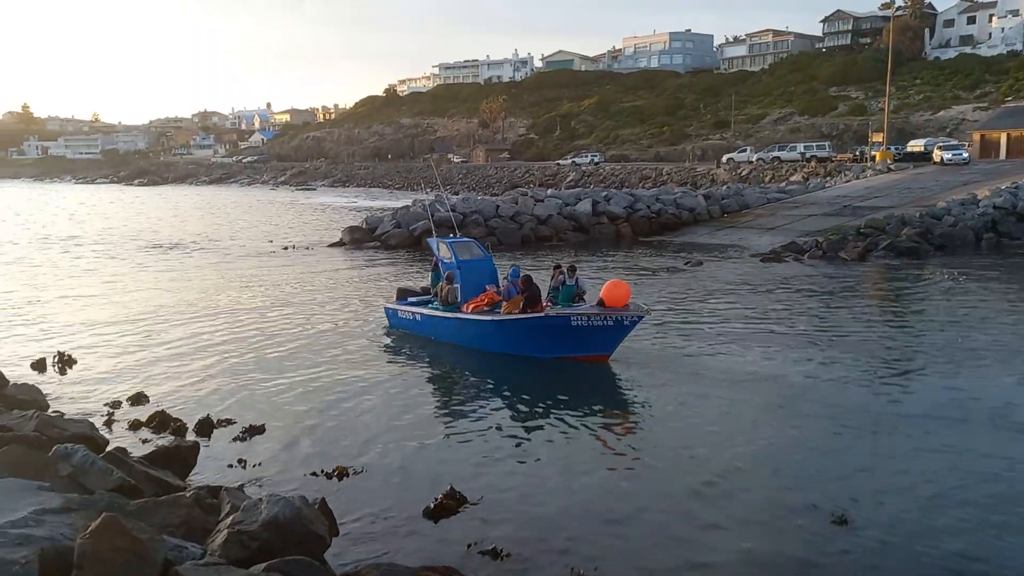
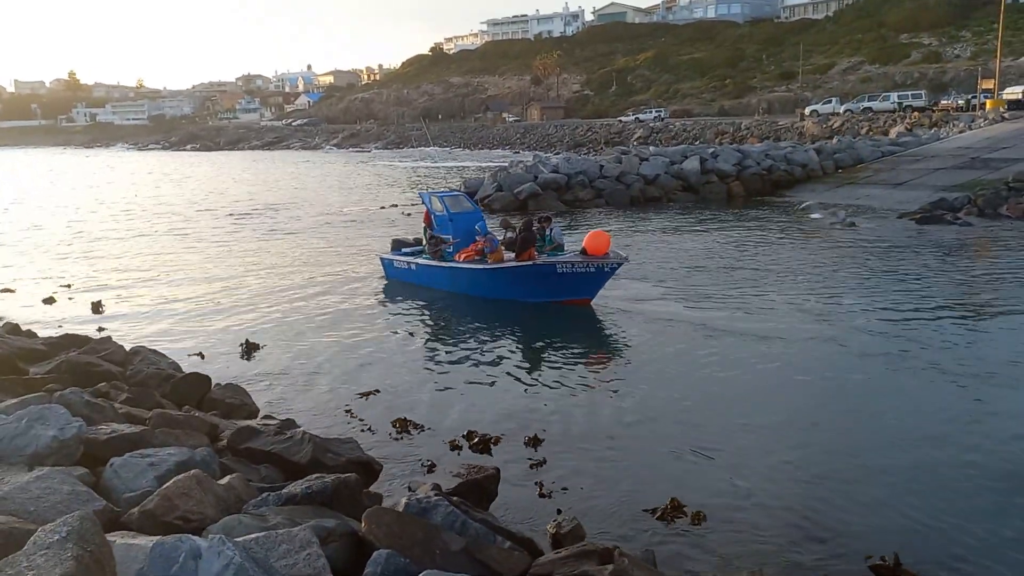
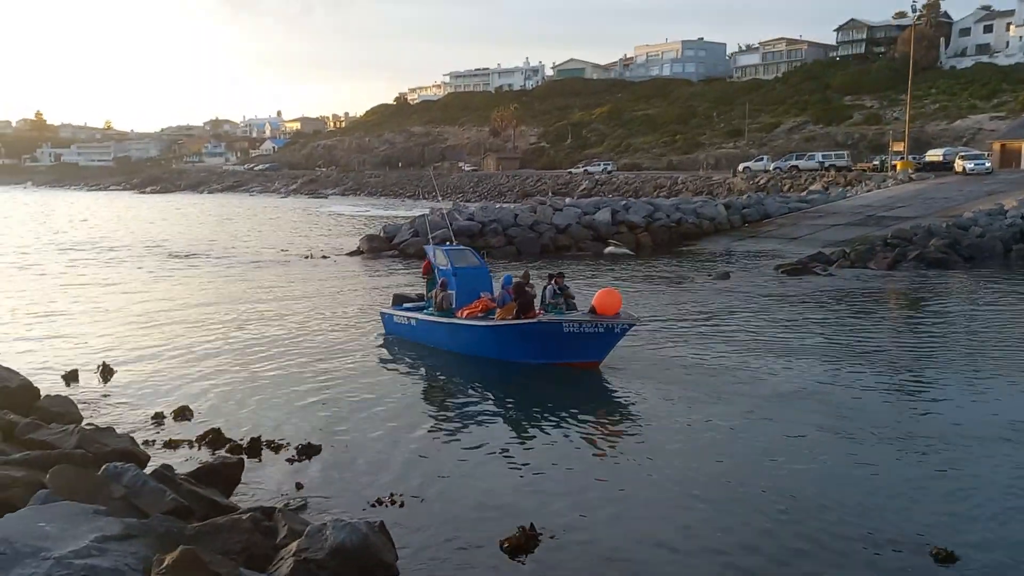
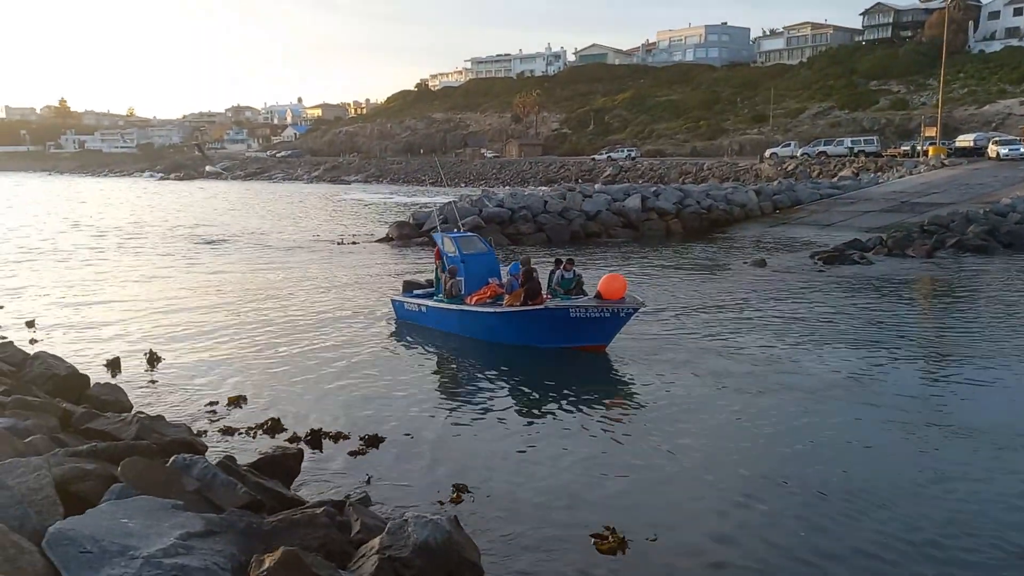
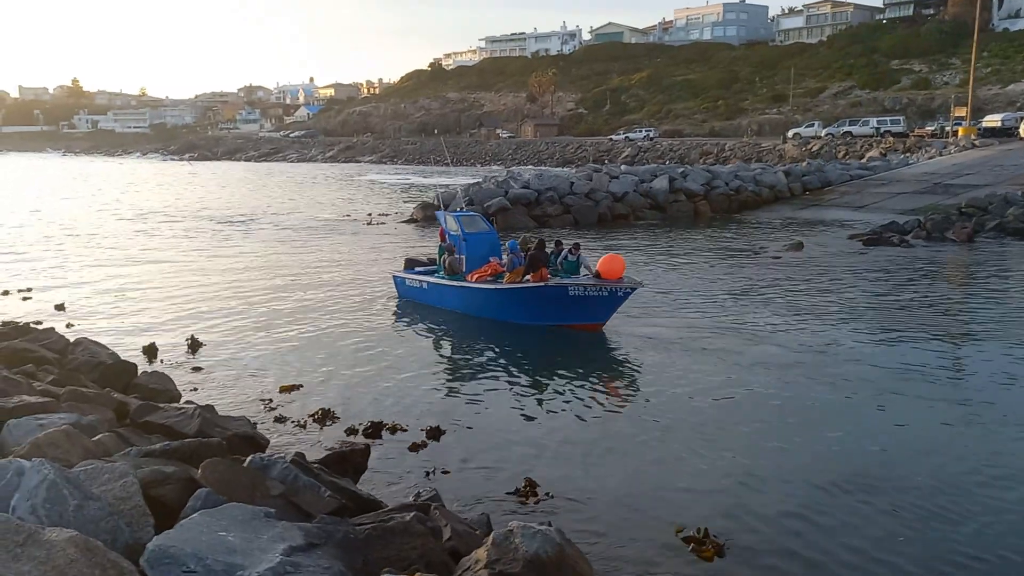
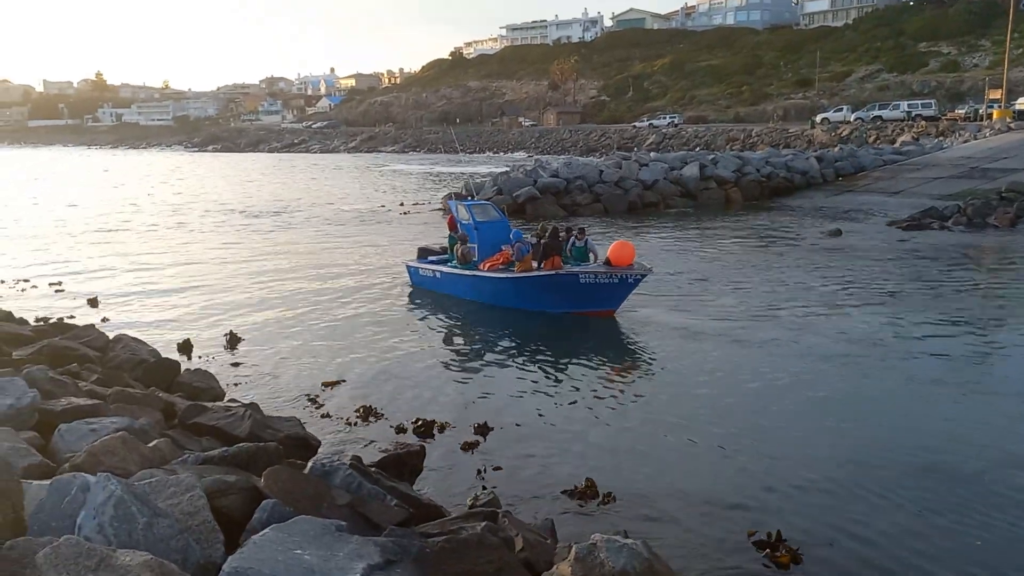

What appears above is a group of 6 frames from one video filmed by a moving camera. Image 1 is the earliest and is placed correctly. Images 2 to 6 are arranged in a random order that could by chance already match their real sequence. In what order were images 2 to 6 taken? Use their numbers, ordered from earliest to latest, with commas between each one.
3, 4, 5, 6, 2
